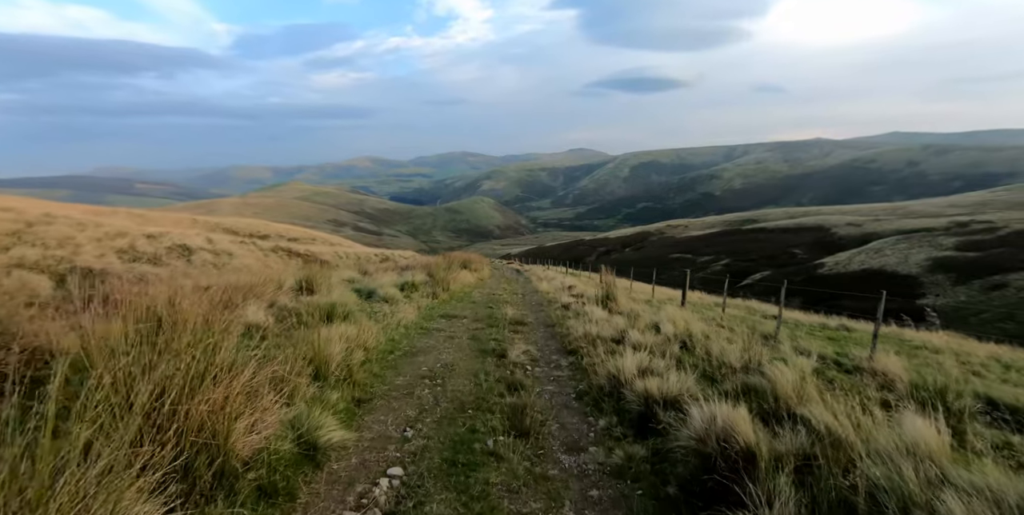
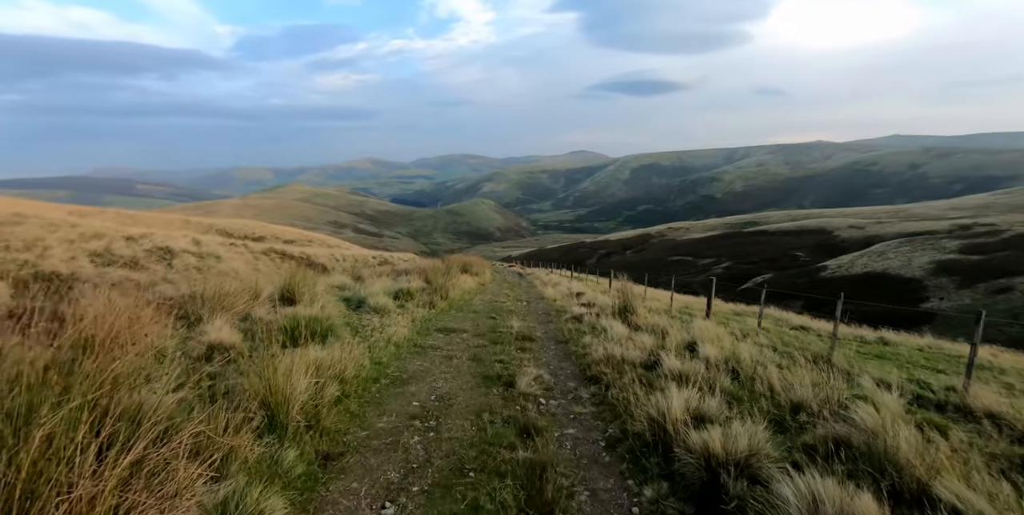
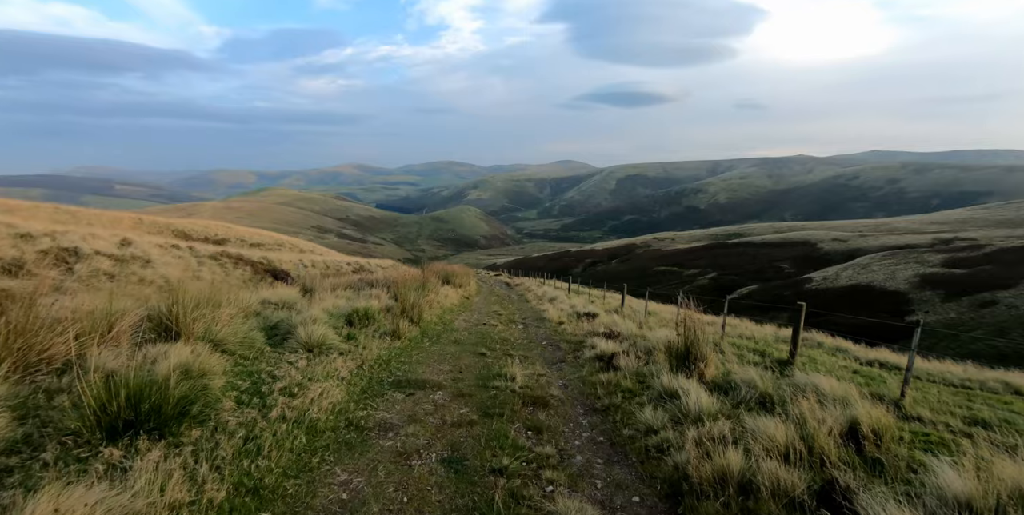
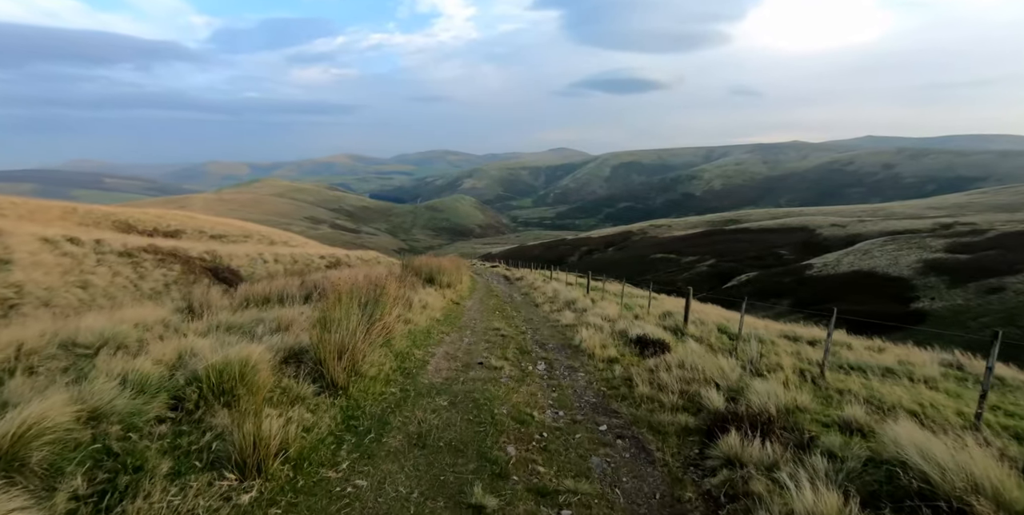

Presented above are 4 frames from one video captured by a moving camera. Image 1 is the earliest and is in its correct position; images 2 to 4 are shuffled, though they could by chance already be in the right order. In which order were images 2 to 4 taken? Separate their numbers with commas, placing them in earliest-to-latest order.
2, 3, 4
